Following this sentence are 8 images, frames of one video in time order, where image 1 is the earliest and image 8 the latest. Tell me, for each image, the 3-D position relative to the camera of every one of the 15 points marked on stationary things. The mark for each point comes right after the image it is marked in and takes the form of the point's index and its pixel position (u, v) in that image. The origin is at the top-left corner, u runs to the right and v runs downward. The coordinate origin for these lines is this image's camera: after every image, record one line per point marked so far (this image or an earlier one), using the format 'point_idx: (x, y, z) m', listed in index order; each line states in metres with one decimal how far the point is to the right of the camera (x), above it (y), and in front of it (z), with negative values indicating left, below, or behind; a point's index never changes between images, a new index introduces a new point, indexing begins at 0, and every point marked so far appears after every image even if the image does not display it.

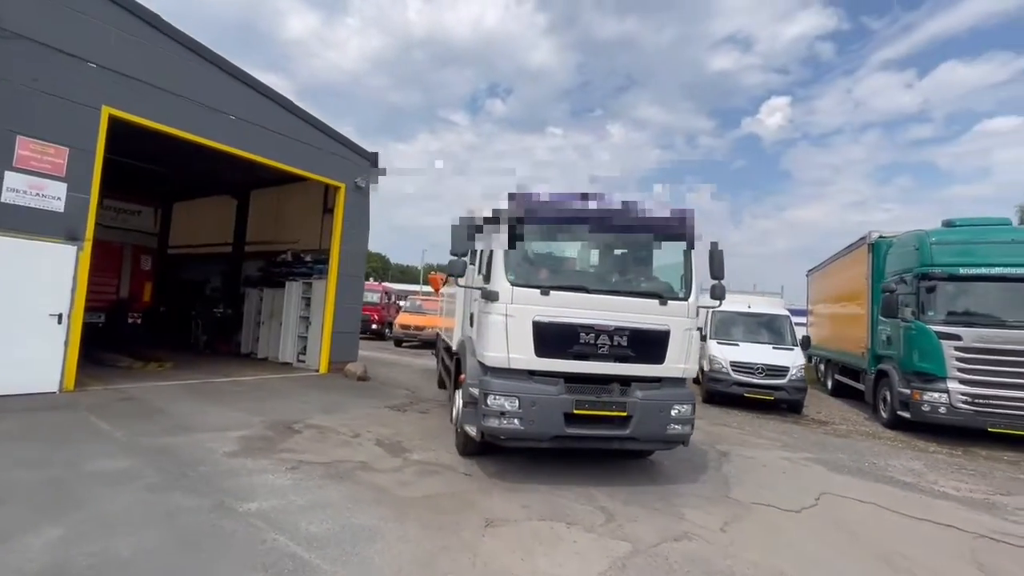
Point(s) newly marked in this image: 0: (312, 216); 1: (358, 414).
0: (-3.8, +1.4, +12.8) m
1: (-2.1, -1.8, +8.7) m
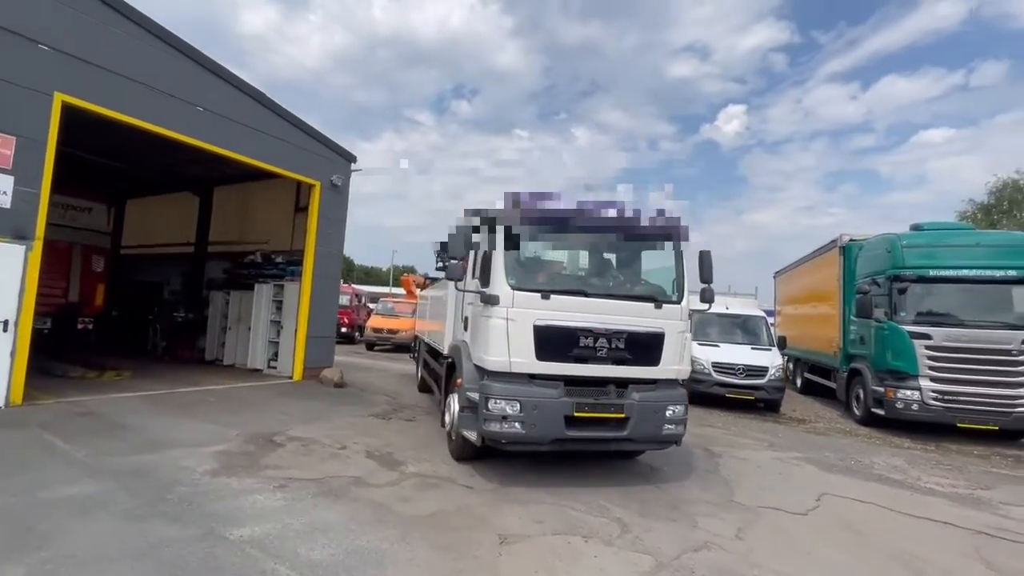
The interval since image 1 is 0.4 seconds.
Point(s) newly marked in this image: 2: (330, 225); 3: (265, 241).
0: (-4.3, +1.3, +12.1) m
1: (-2.2, -1.8, +8.3) m
2: (-3.2, +1.0, +11.4) m
3: (-4.7, +0.9, +12.5) m
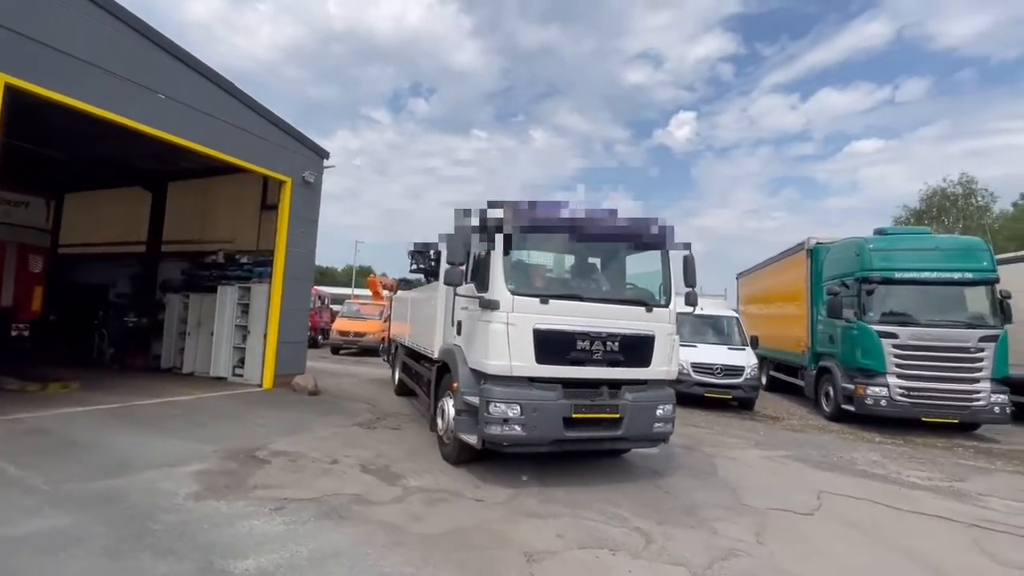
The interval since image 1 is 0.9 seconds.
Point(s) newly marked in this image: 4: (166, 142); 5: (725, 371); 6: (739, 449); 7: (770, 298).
0: (-4.7, +1.3, +11.4) m
1: (-2.3, -1.8, +7.7) m
2: (-3.6, +1.0, +10.7) m
3: (-5.2, +0.9, +11.7) m
4: (-4.7, +2.0, +8.5) m
5: (+4.3, -1.7, +12.4) m
6: (+3.4, -2.4, +9.4) m
7: (+7.1, -0.4, +16.7) m
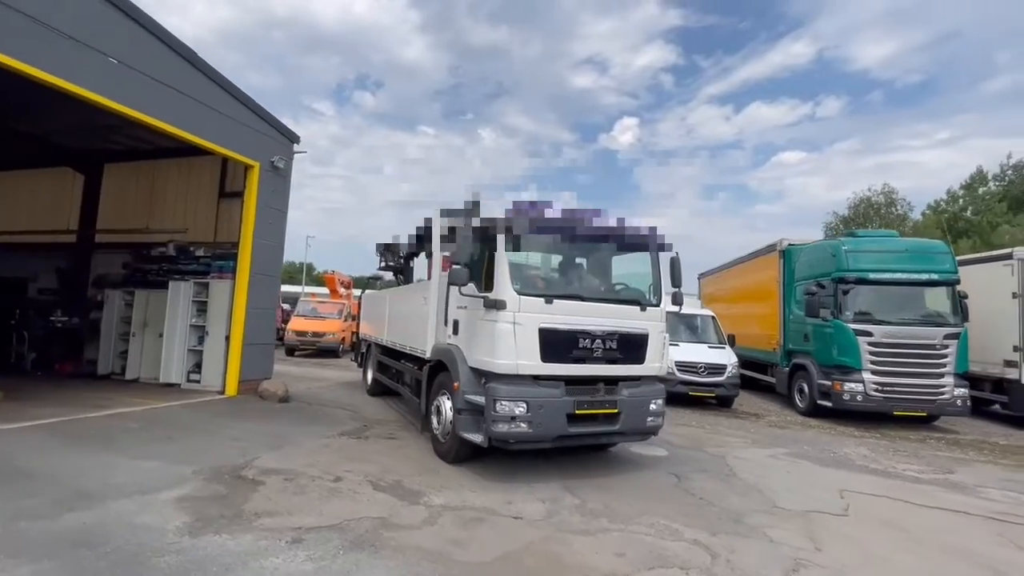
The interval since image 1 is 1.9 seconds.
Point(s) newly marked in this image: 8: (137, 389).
0: (-5.0, +1.4, +10.2) m
1: (-2.1, -1.8, +6.8) m
2: (-3.8, +1.1, +9.7) m
3: (-5.5, +1.0, +10.4) m
4: (-4.6, +2.0, +7.3) m
5: (+3.9, -1.6, +12.2) m
6: (+3.4, -2.3, +9.1) m
7: (+6.1, -0.4, +16.8) m
8: (-5.8, -1.6, +9.7) m
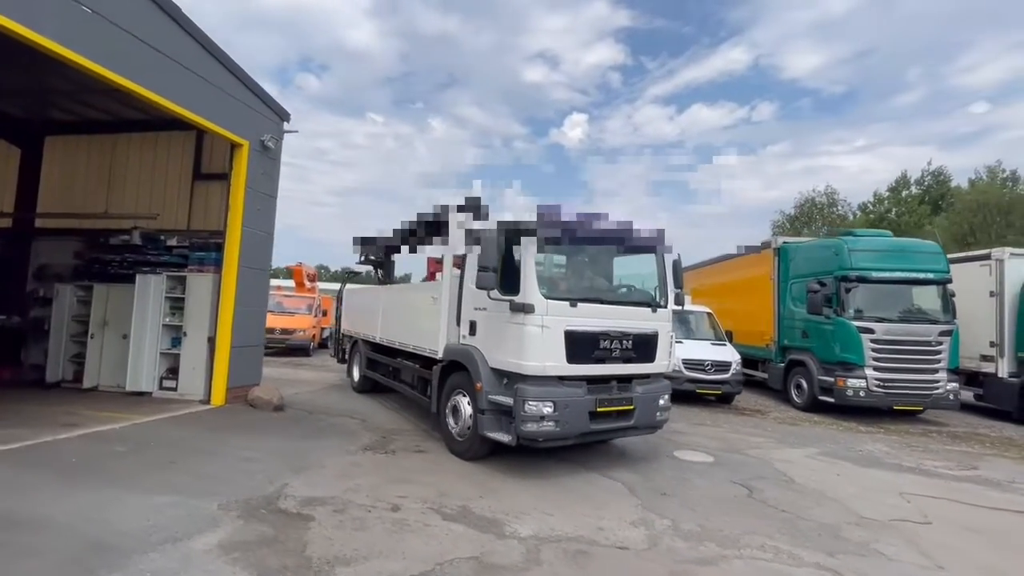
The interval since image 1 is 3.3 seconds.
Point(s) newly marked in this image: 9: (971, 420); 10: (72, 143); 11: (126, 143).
0: (-4.7, +1.4, +8.9) m
1: (-1.5, -1.7, +5.9) m
2: (-3.5, +1.2, +8.5) m
3: (-5.2, +1.1, +9.0) m
4: (-4.1, +2.1, +6.0) m
5: (+3.9, -1.5, +11.9) m
6: (+3.7, -2.3, +8.7) m
7: (+5.6, -0.2, +16.6) m
8: (-5.5, -1.5, +8.3) m
9: (+9.4, -2.7, +12.7) m
10: (-6.7, +2.2, +9.5) m
11: (-5.8, +2.2, +9.3) m
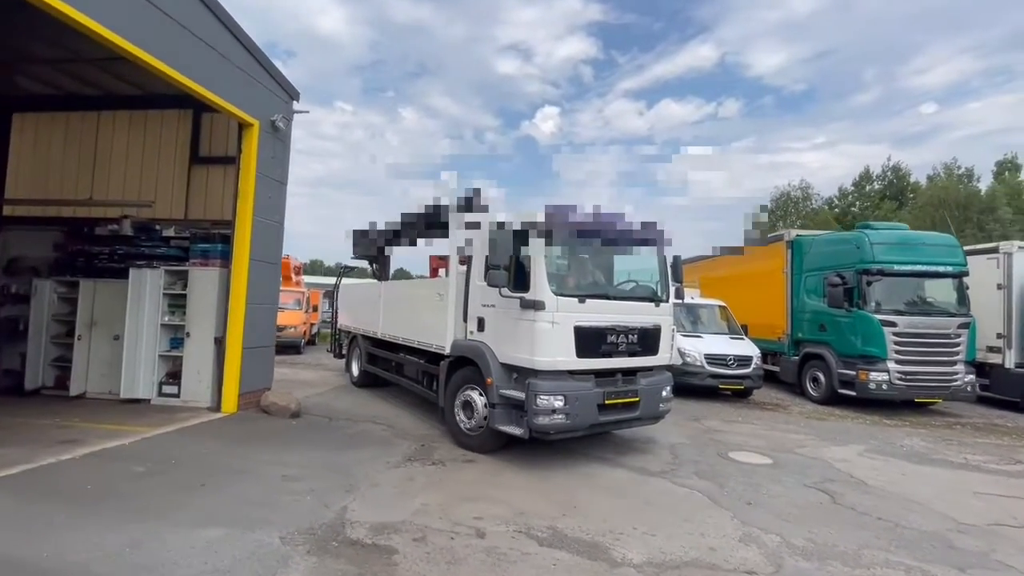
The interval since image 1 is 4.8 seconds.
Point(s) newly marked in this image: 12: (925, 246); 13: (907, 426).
0: (-4.2, +1.5, +7.9) m
1: (-0.9, -1.6, +5.1) m
2: (-3.0, +1.2, +7.6) m
3: (-4.8, +1.1, +8.1) m
4: (-3.4, +2.2, +5.1) m
5: (+4.2, -1.3, +11.5) m
6: (+4.2, -2.1, +8.3) m
7: (+5.6, 0.0, +16.3) m
8: (-5.0, -1.4, +7.4) m
9: (+9.6, -2.5, +12.7) m
10: (-6.3, +2.3, +8.4) m
11: (-5.3, +2.2, +8.3) m
12: (+8.0, +0.9, +12.3) m
13: (+6.8, -2.4, +10.8) m
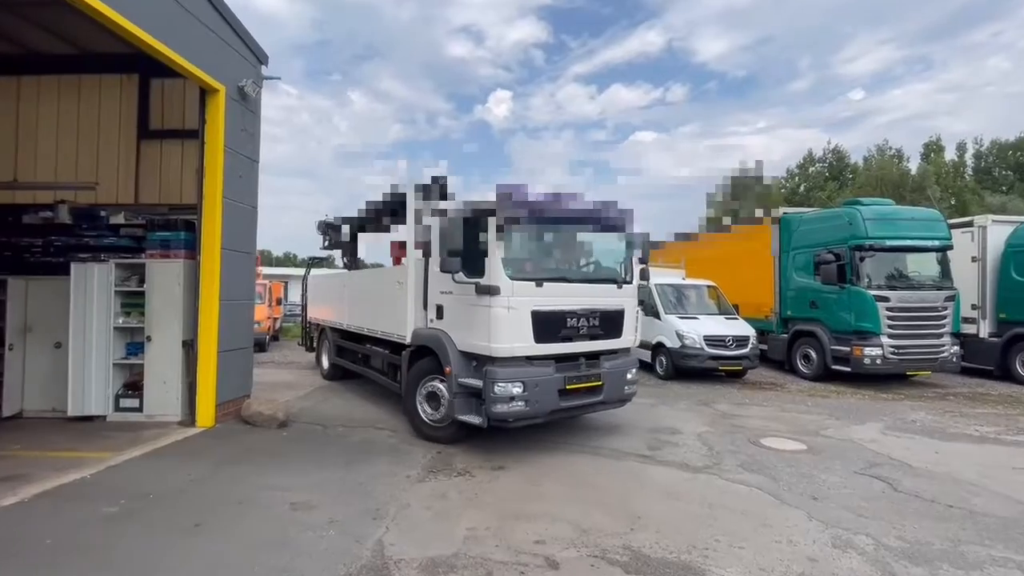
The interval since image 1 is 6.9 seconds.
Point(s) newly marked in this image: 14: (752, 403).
0: (-4.2, +1.6, +6.8) m
1: (-0.5, -1.5, +4.4) m
2: (-2.9, +1.3, +6.6) m
3: (-4.7, +1.2, +6.9) m
4: (-3.2, +2.2, +4.1) m
5: (+4.0, -1.0, +11.1) m
6: (+4.2, -1.8, +8.0) m
7: (+4.9, +0.5, +16.0) m
8: (-4.8, -1.4, +6.3) m
9: (+9.3, -1.9, +12.8) m
10: (-6.3, +2.2, +7.1) m
11: (-5.3, +2.2, +7.0) m
12: (+7.7, +1.5, +12.2) m
13: (+6.7, -1.9, +10.6) m
14: (+3.6, -1.7, +9.4) m
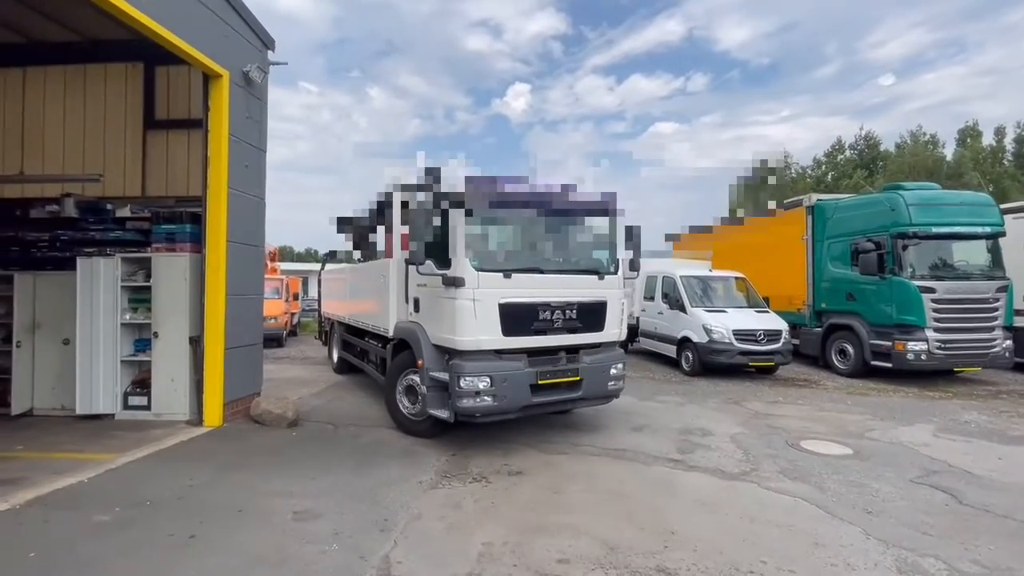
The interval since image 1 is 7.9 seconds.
0: (-4.0, +1.6, +6.6) m
1: (-0.4, -1.5, +4.0) m
2: (-2.7, +1.4, +6.3) m
3: (-4.5, +1.2, +6.7) m
4: (-3.1, +2.2, +3.8) m
5: (+4.4, -0.8, +10.6) m
6: (+4.5, -1.7, +7.5) m
7: (+5.5, +0.7, +15.4) m
8: (-4.6, -1.4, +6.1) m
9: (+9.8, -1.7, +12.0) m
10: (-6.1, +2.3, +6.9) m
11: (-5.1, +2.3, +6.8) m
12: (+8.1, +1.6, +11.5) m
13: (+7.1, -1.8, +10.0) m
14: (+3.9, -1.6, +8.9) m
